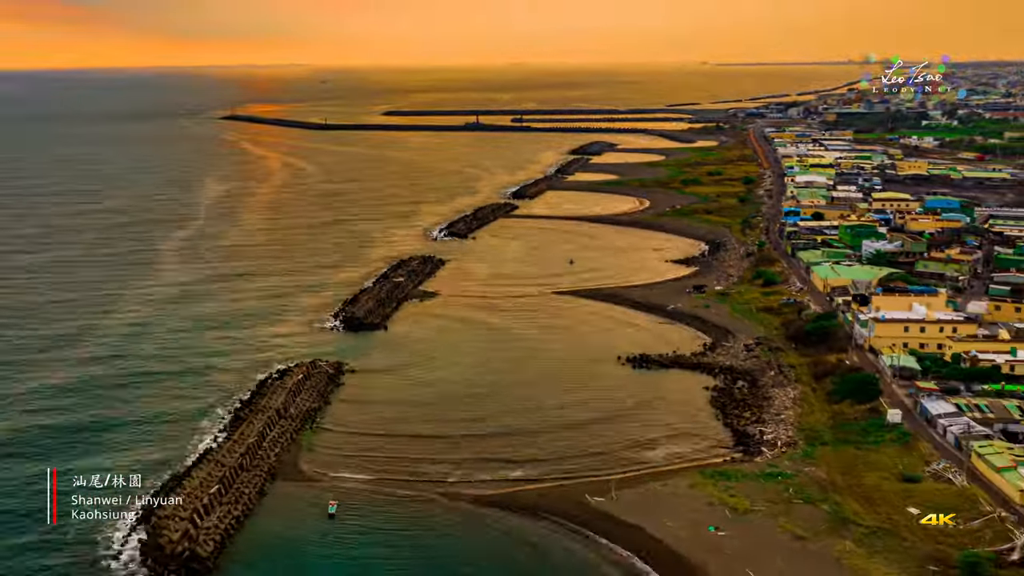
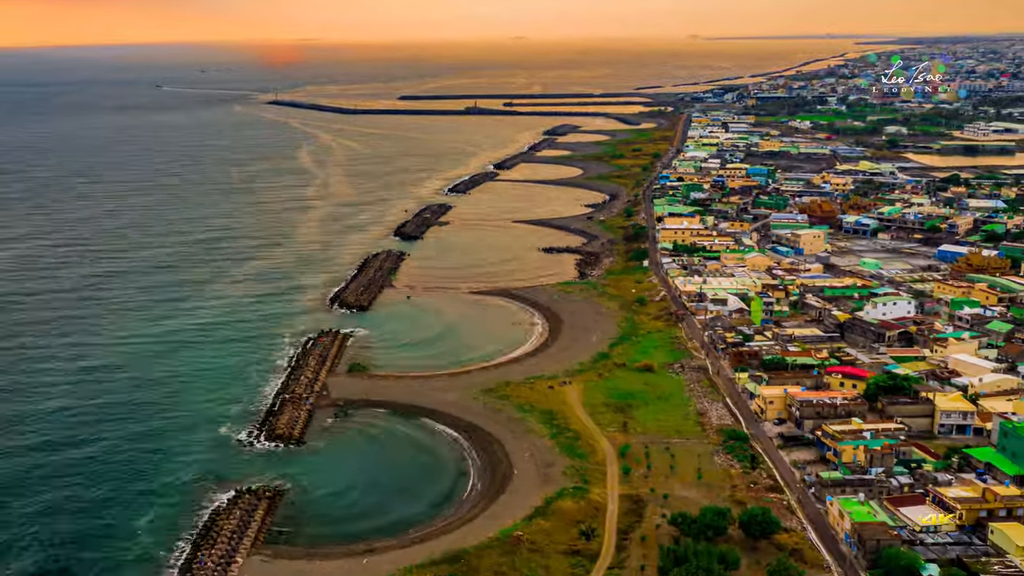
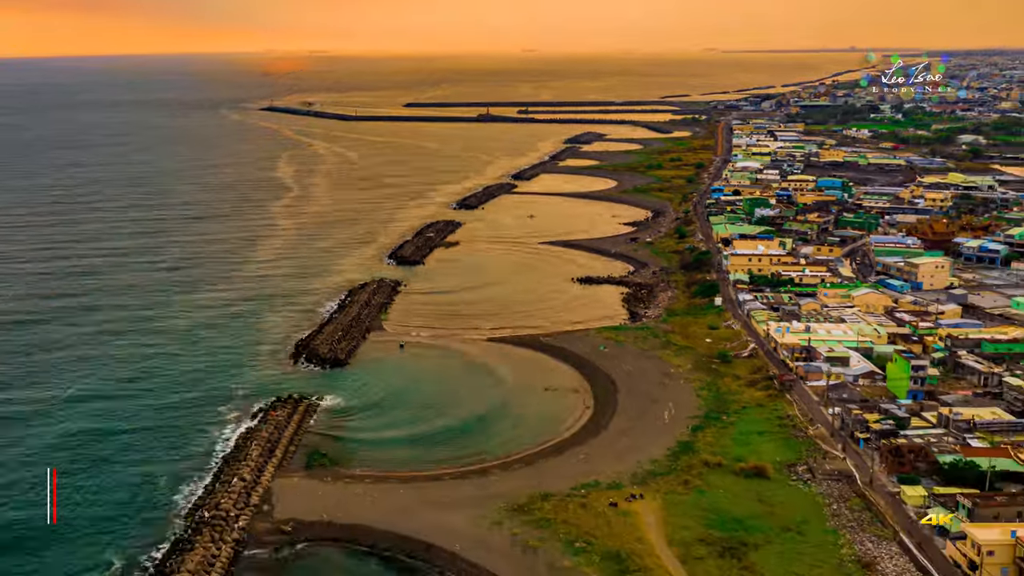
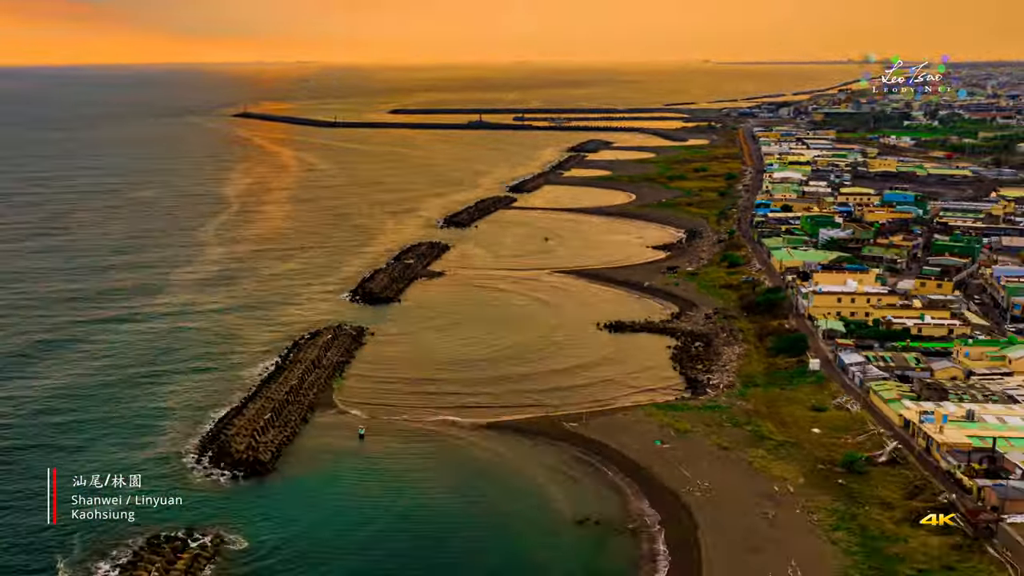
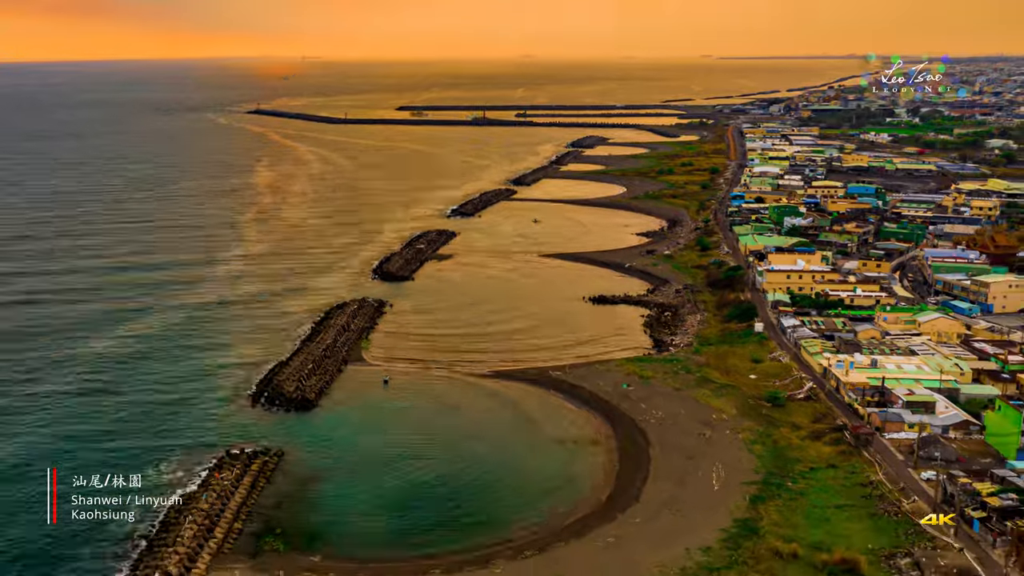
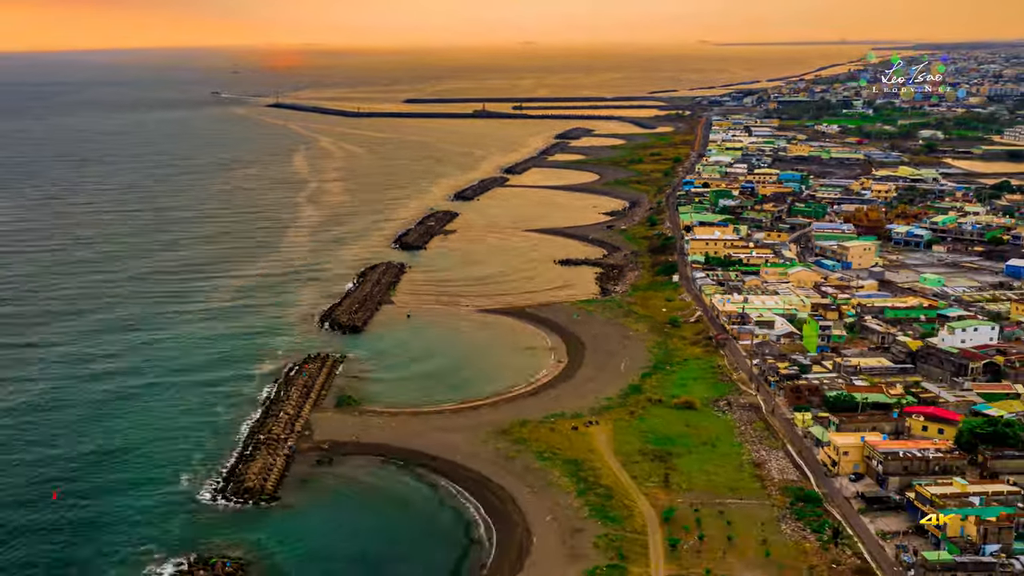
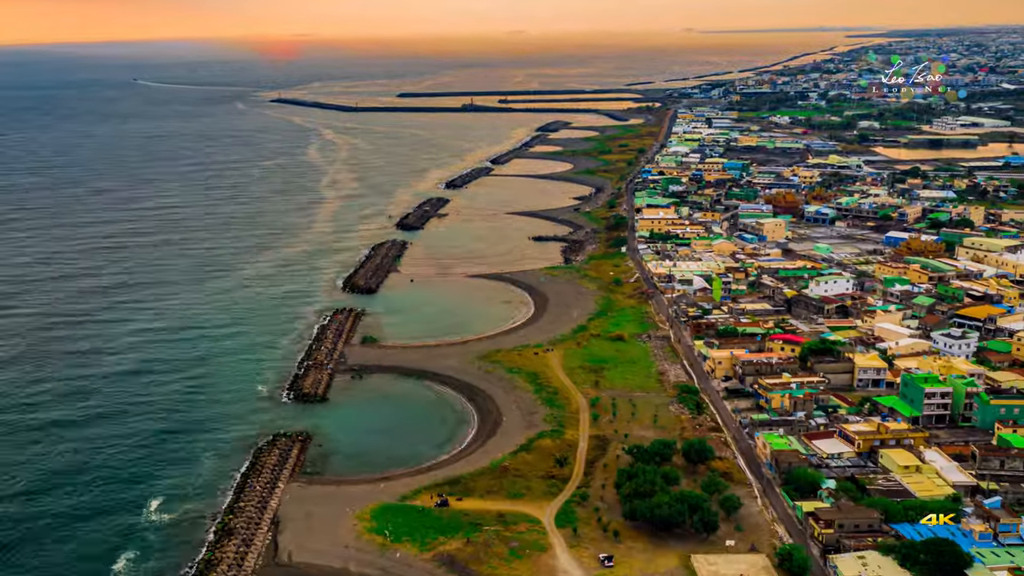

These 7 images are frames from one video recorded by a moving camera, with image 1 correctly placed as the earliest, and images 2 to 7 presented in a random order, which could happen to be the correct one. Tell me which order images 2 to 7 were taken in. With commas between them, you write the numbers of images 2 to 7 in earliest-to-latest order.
4, 5, 3, 6, 2, 7
